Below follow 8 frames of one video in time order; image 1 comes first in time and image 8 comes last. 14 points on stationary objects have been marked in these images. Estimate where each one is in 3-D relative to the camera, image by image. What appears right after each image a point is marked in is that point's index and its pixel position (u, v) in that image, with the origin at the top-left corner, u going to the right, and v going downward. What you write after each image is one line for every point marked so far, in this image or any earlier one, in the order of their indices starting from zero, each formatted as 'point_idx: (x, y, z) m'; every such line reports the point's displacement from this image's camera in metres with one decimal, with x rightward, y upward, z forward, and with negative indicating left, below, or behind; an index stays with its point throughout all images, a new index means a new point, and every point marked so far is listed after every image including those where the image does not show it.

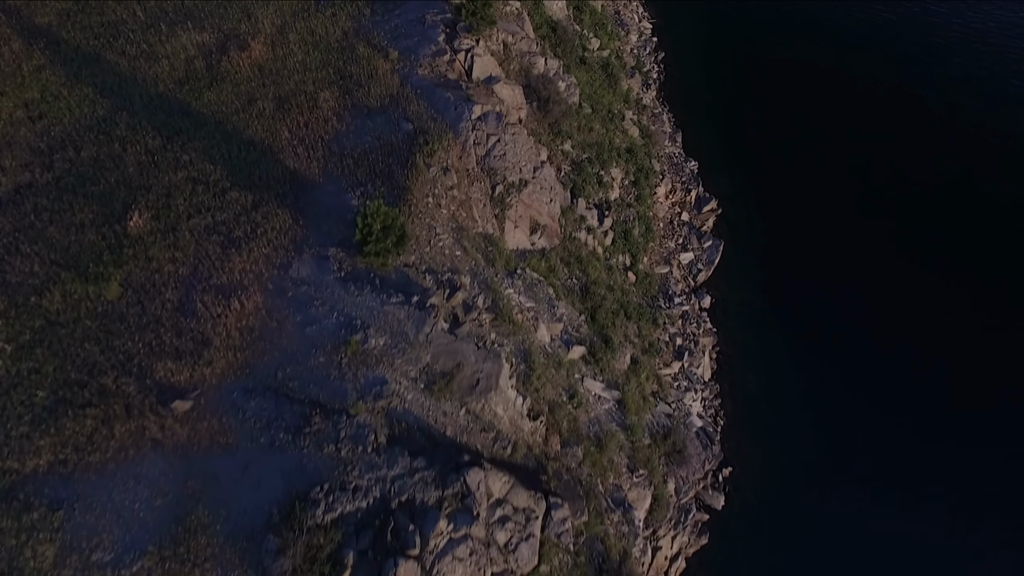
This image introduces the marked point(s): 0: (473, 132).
0: (-0.9, +3.7, +19.1) m
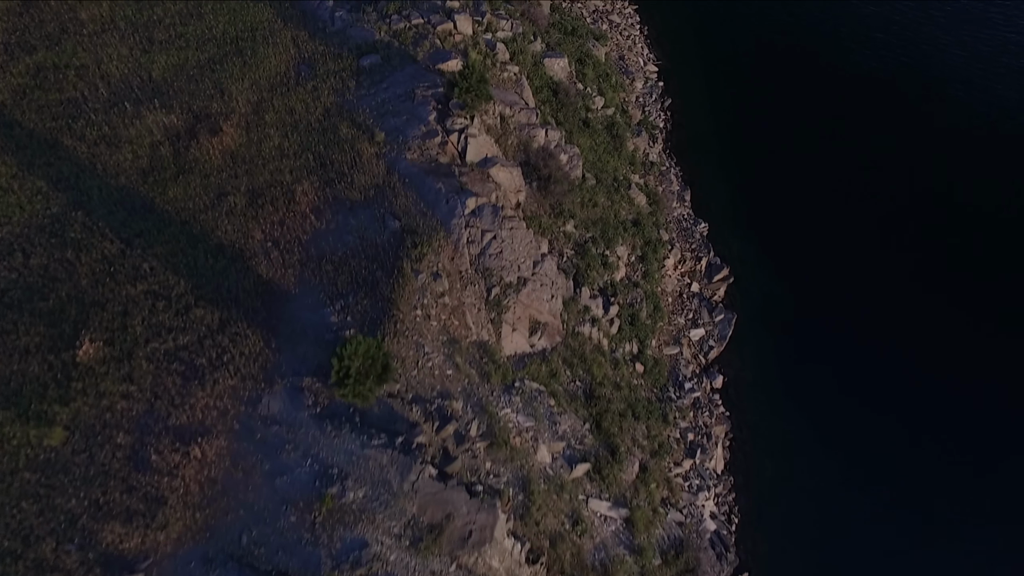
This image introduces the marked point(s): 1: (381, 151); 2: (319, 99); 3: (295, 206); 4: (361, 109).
0: (-1.0, +1.2, +17.3) m
1: (-3.0, +3.1, +18.4) m
2: (-4.6, +4.5, +19.4) m
3: (-4.6, +1.7, +17.2) m
4: (-3.6, +4.3, +19.3) m
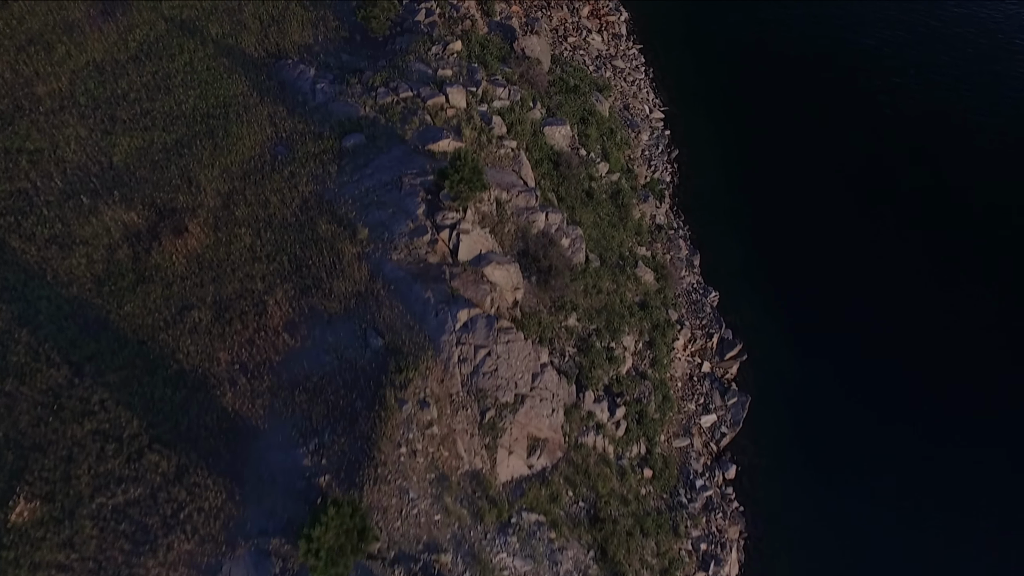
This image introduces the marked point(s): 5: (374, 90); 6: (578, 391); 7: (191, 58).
0: (-1.0, -1.1, +15.6) m
1: (-3.1, +0.8, +16.7) m
2: (-4.7, +2.2, +17.6) m
3: (-4.7, -0.6, +15.4) m
4: (-3.7, +1.9, +17.5) m
5: (-3.3, +4.8, +19.5) m
6: (+1.5, -2.3, +18.5) m
7: (-7.9, +5.7, +19.9) m
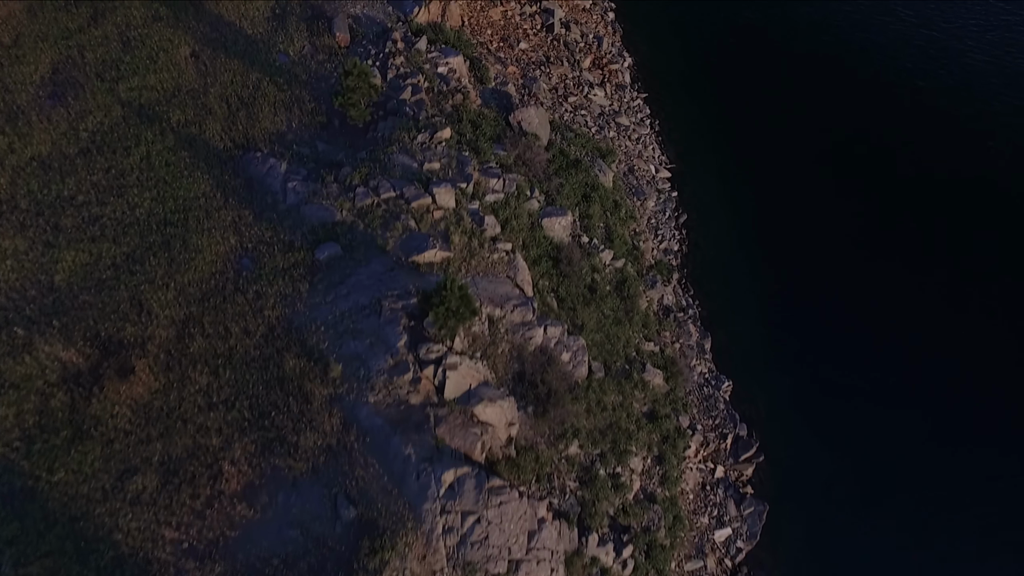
0: (-1.2, -3.8, +13.5) m
1: (-3.2, -1.9, +14.6) m
2: (-4.8, -0.5, +15.6) m
3: (-4.8, -3.3, +13.3) m
4: (-3.8, -0.7, +15.4) m
5: (-3.4, +2.1, +17.4) m
6: (+1.4, -5.0, +16.4) m
7: (-8.0, +3.0, +17.8) m
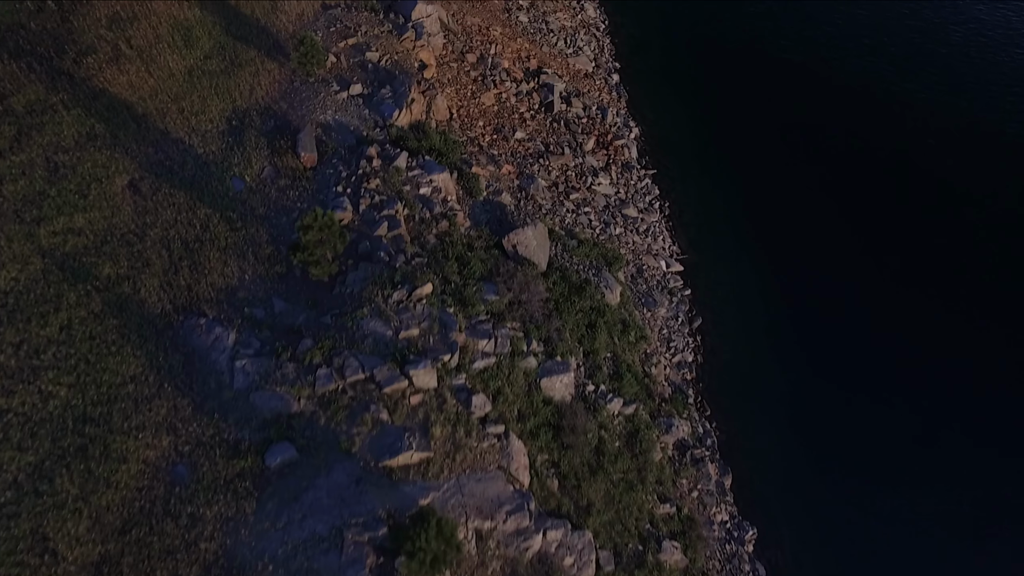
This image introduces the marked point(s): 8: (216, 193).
0: (-1.3, -7.3, +10.6) m
1: (-3.3, -5.5, +11.7) m
2: (-4.9, -4.0, +12.6) m
3: (-4.9, -6.8, +10.4) m
4: (-3.9, -4.3, +12.5) m
5: (-3.6, -1.5, +14.5) m
6: (+1.2, -8.6, +13.5) m
7: (-8.1, -0.6, +14.9) m
8: (-6.3, +2.0, +17.2) m
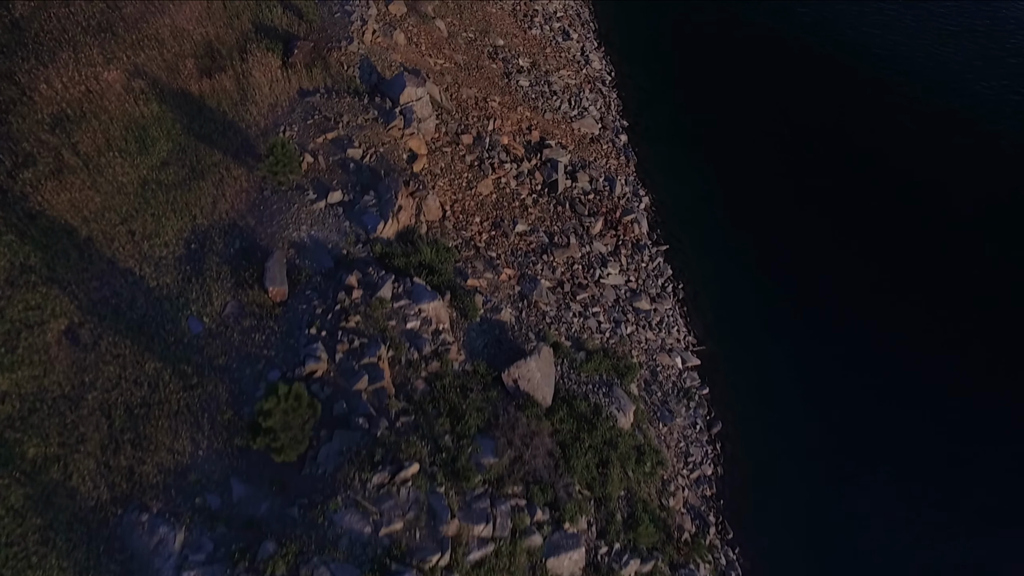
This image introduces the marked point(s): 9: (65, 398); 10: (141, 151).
0: (-1.2, -10.3, +8.2) m
1: (-3.3, -8.4, +9.3) m
2: (-4.9, -7.0, +10.2) m
3: (-4.9, -9.8, +8.0) m
4: (-3.9, -7.2, +10.1) m
5: (-3.5, -4.4, +12.1) m
6: (+1.3, -11.5, +11.1) m
7: (-8.1, -3.5, +12.5) m
8: (-6.3, -0.9, +14.8) m
9: (-7.6, -1.8, +13.8) m
10: (-7.8, +2.9, +17.1) m
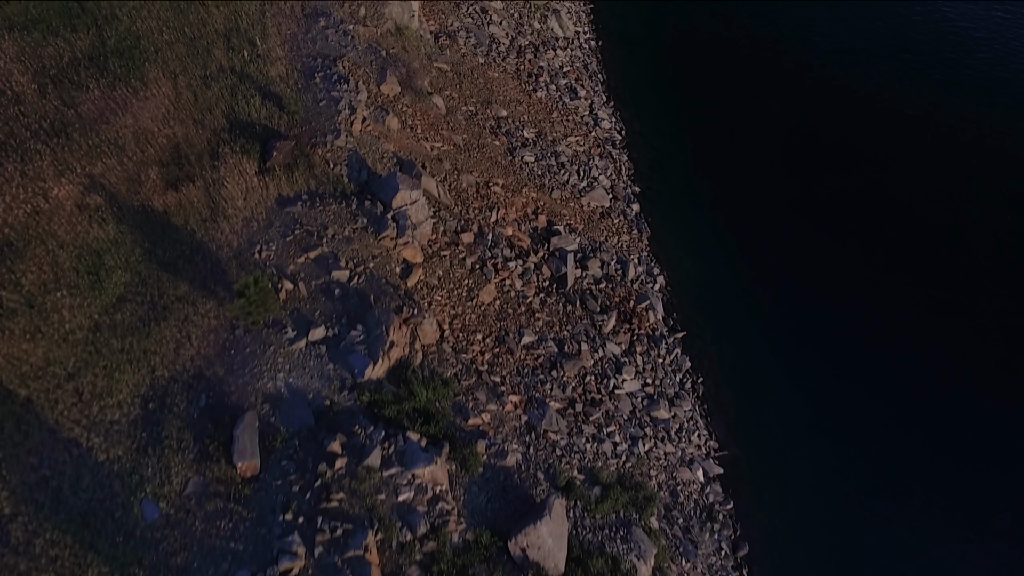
0: (-1.1, -13.1, +6.0) m
1: (-3.1, -11.3, +7.1) m
2: (-4.8, -9.8, +8.0) m
3: (-4.7, -12.7, +5.8) m
4: (-3.7, -10.1, +7.9) m
5: (-3.4, -7.3, +9.9) m
6: (+1.4, -14.4, +8.9) m
7: (-7.9, -6.4, +10.2) m
8: (-6.1, -3.8, +12.6) m
9: (-7.4, -4.7, +11.6) m
10: (-7.7, +0.1, +14.9) m
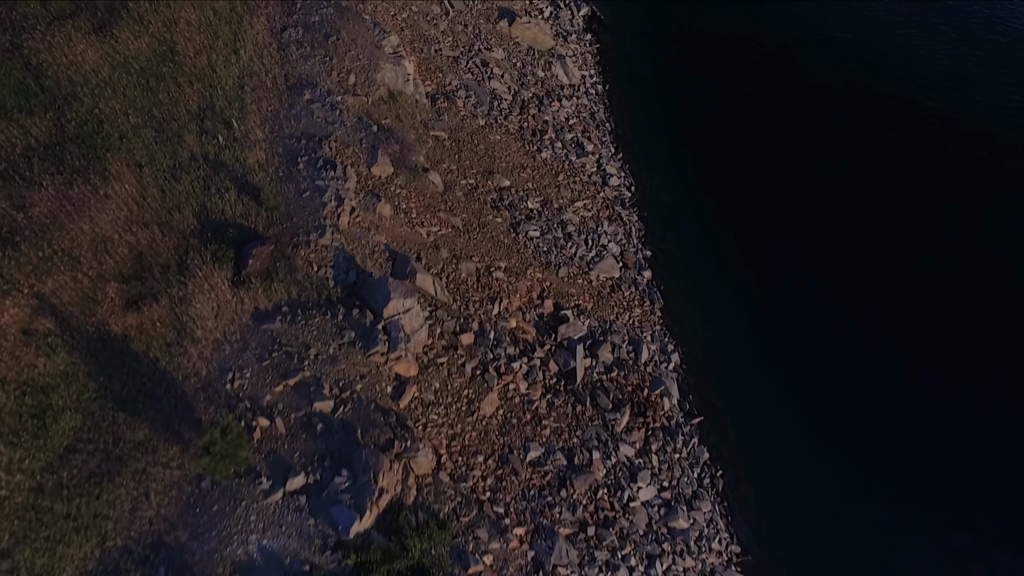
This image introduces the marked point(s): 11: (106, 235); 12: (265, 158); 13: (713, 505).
0: (-1.0, -15.5, +4.0) m
1: (-3.0, -13.6, +5.1) m
2: (-4.6, -12.2, +6.1) m
3: (-4.6, -15.0, +3.9) m
4: (-3.6, -12.5, +6.0) m
5: (-3.3, -9.6, +7.9) m
6: (+1.6, -16.7, +7.0) m
7: (-7.8, -8.7, +8.3) m
8: (-6.0, -6.1, +10.6) m
9: (-7.3, -7.1, +9.6) m
10: (-7.6, -2.3, +13.0) m
11: (-7.8, +1.0, +15.5) m
12: (-5.5, +2.9, +17.9) m
13: (+5.1, -5.9, +20.3) m
